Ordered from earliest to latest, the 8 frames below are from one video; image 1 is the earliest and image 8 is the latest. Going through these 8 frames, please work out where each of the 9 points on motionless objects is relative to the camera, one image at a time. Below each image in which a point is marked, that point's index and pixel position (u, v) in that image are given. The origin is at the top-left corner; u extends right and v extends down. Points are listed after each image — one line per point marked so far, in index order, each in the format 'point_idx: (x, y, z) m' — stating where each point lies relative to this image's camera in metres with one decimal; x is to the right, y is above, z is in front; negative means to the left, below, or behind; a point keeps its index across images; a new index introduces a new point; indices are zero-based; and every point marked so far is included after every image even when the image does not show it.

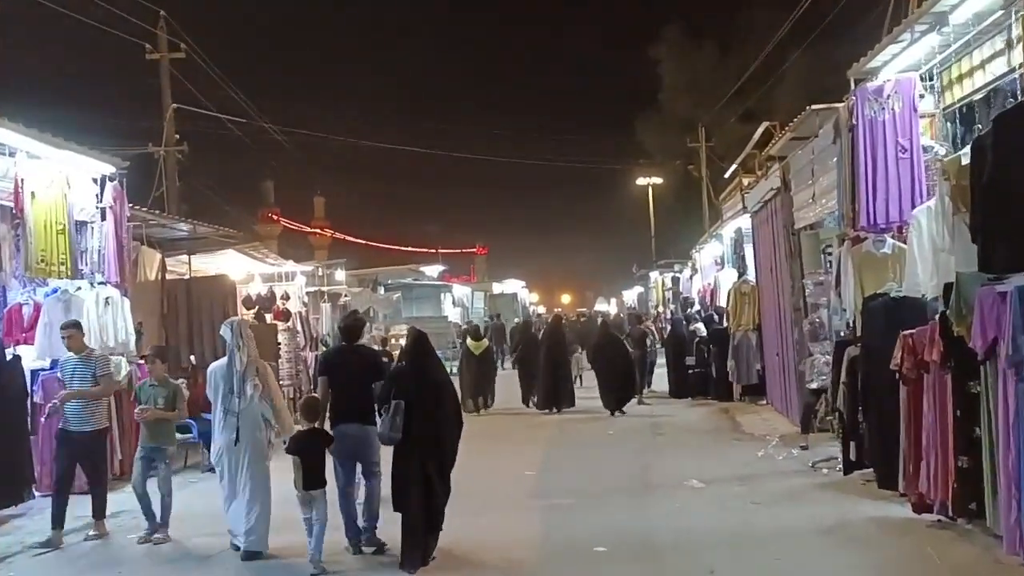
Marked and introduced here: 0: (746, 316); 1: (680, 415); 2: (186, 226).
0: (+3.8, -0.5, +15.7) m
1: (+2.6, -2.0, +15.3) m
2: (-4.7, +0.9, +14.0) m
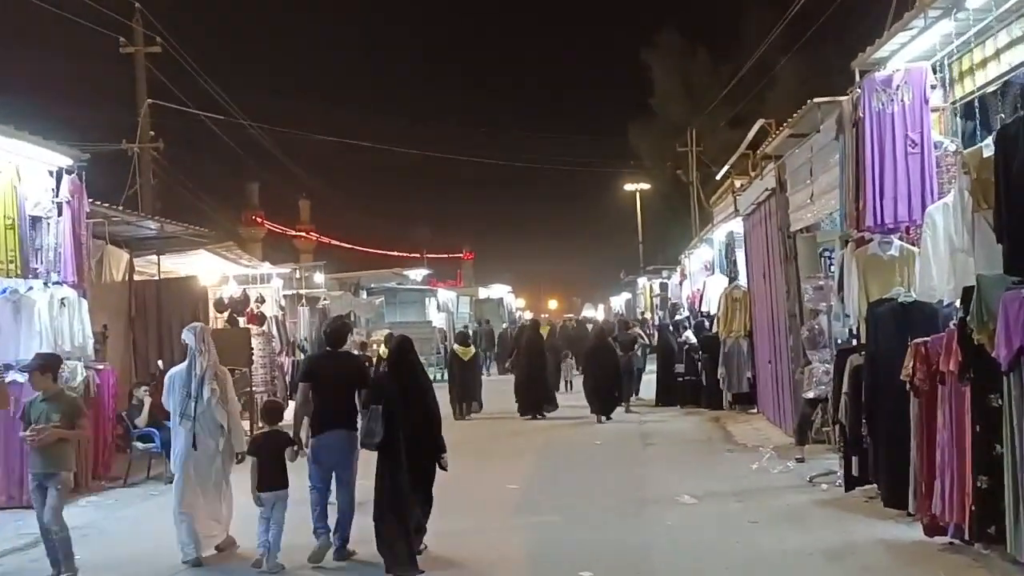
0: (+3.5, -0.5, +15.1) m
1: (+2.4, -2.1, +14.7) m
2: (-4.9, +0.9, +13.4) m
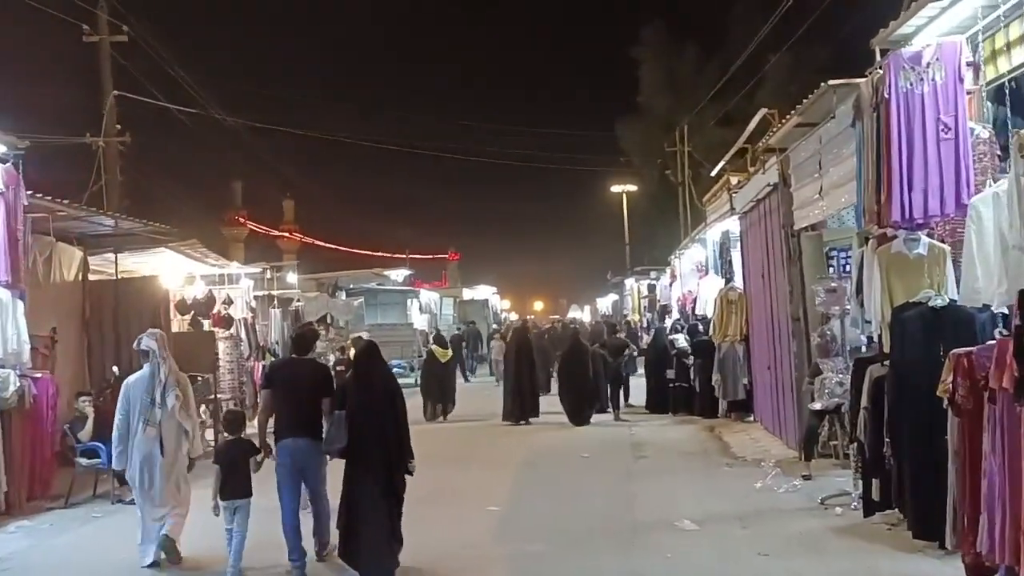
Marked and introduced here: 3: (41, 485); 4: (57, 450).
0: (+3.2, -0.6, +14.3) m
1: (+2.1, -2.1, +13.9) m
2: (-5.2, +0.9, +12.4) m
3: (-4.8, -2.0, +9.8) m
4: (-4.9, -1.7, +10.5) m
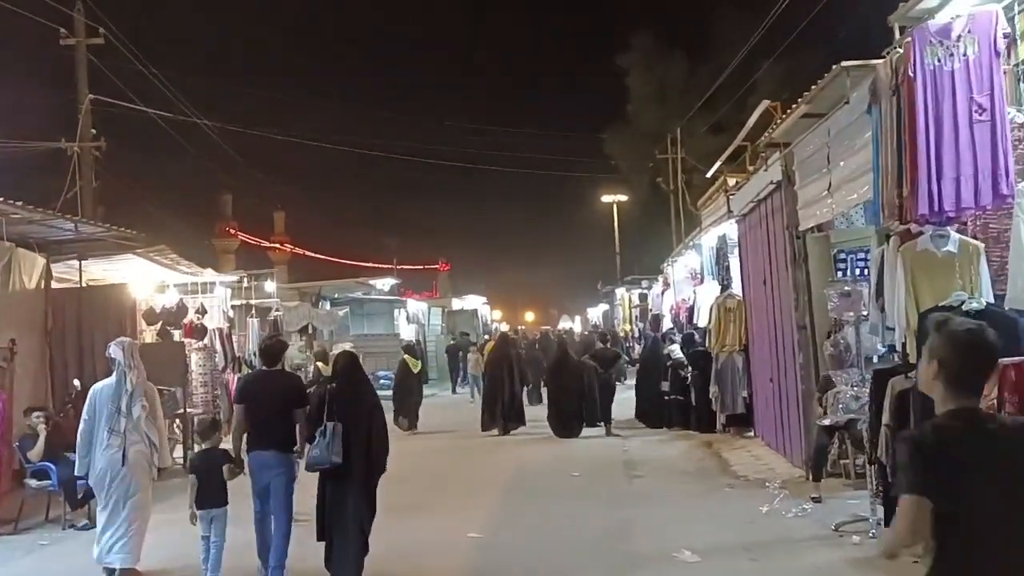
0: (+3.1, -0.7, +13.6) m
1: (+2.0, -2.2, +13.2) m
2: (-5.3, +0.8, +11.7) m
3: (-4.9, -2.1, +9.0) m
4: (-5.1, -1.8, +9.7) m
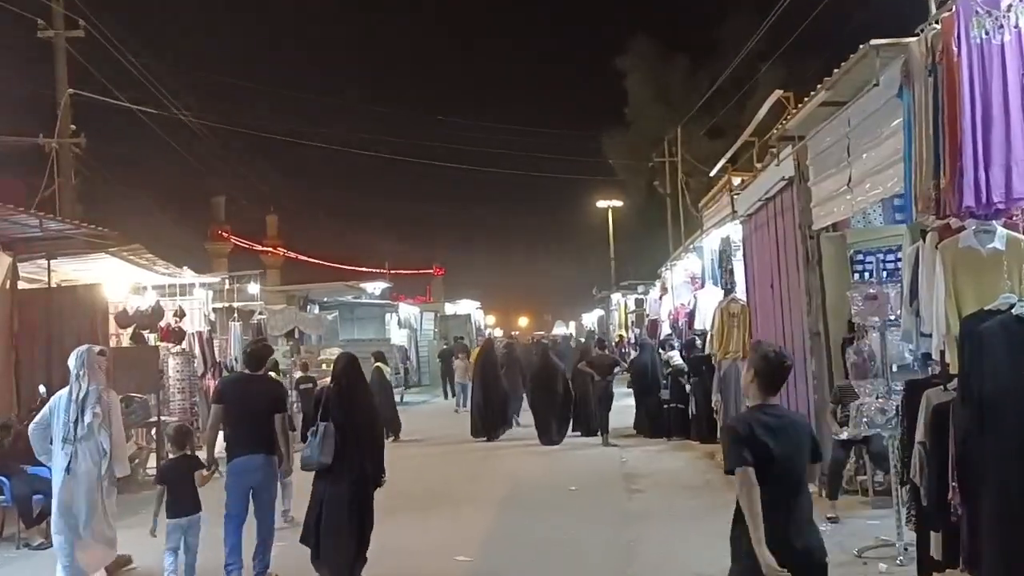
0: (+3.0, -0.7, +13.0) m
1: (+1.9, -2.2, +12.5) m
2: (-5.4, +0.8, +11.0) m
3: (-5.0, -2.0, +8.3) m
4: (-5.1, -1.8, +9.0) m
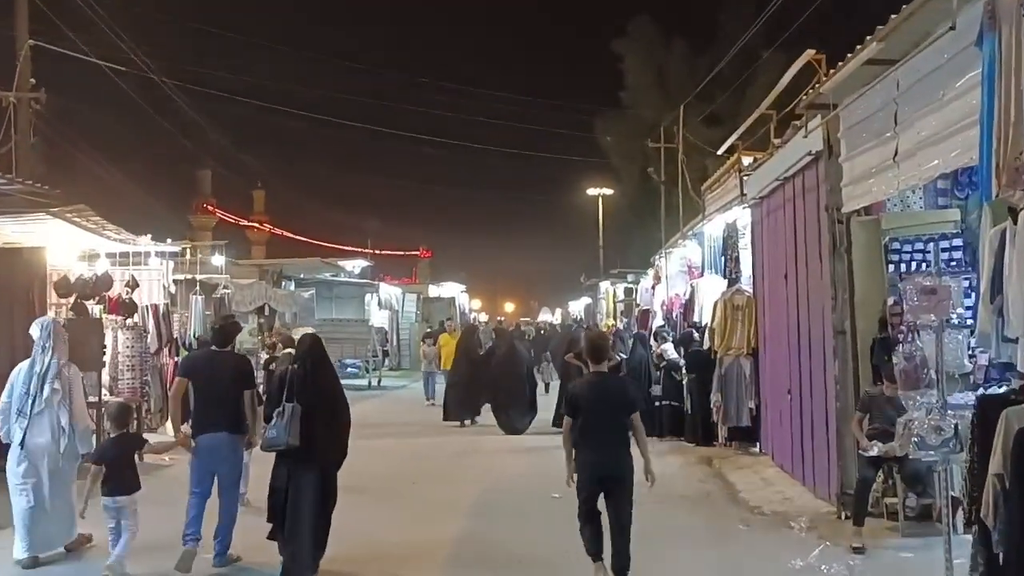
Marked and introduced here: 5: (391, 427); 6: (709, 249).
0: (+2.8, -0.6, +11.8) m
1: (+1.6, -2.1, +11.4) m
2: (-5.5, +1.2, +9.7) m
3: (-5.2, -1.7, +7.1) m
4: (-5.3, -1.5, +7.8) m
5: (-2.2, -2.5, +17.4) m
6: (+3.0, +0.6, +14.7) m
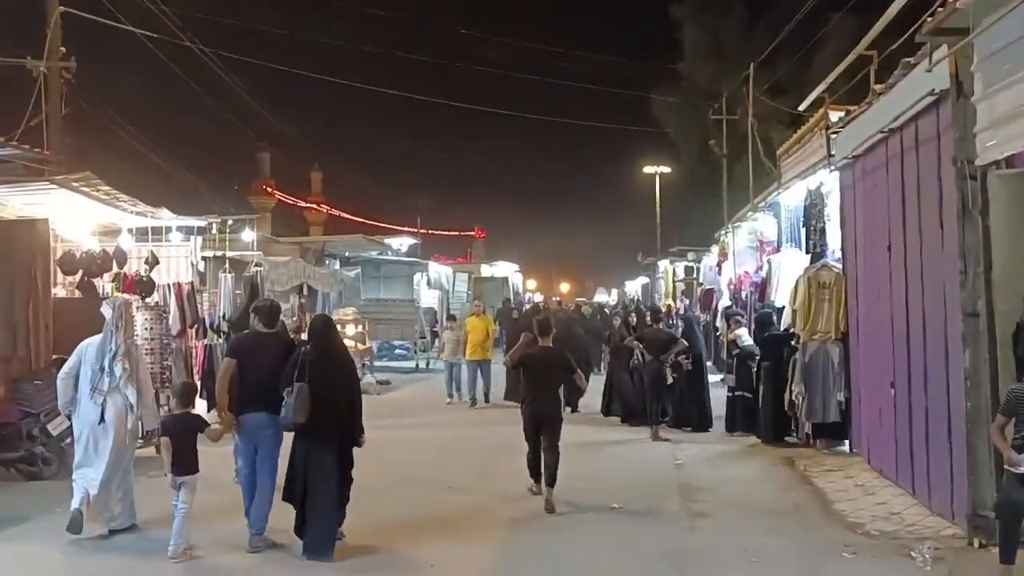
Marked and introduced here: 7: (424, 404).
0: (+3.3, -0.3, +10.3) m
1: (+2.1, -1.8, +9.9) m
2: (-5.1, +1.4, +8.6) m
3: (-4.9, -1.5, +6.0) m
4: (-5.0, -1.3, +6.7) m
5: (-1.3, -2.1, +16.1) m
6: (+3.7, +0.9, +13.1) m
7: (-1.6, -2.1, +17.7) m
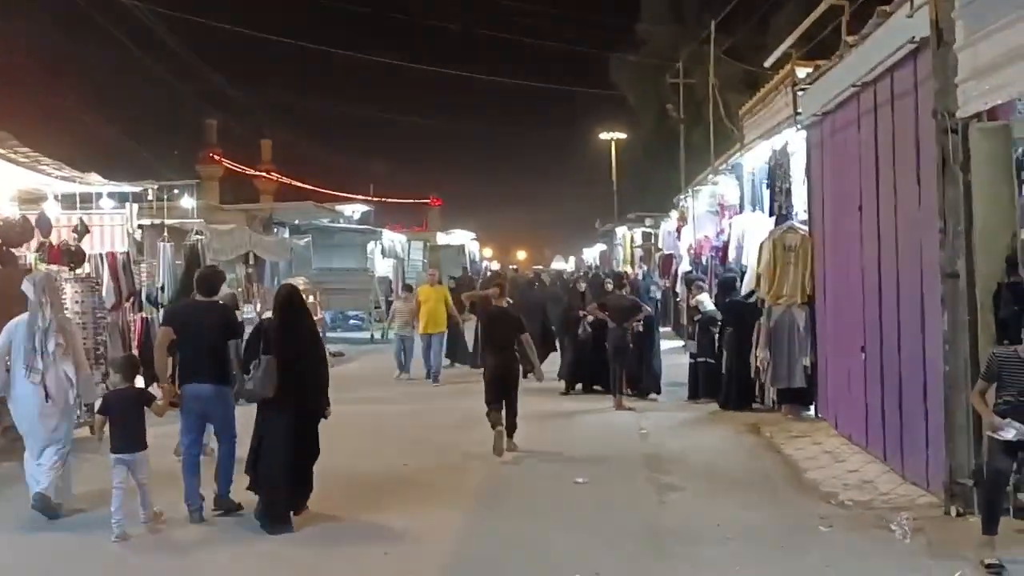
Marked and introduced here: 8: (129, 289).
0: (+2.9, +0.1, +10.0) m
1: (+1.7, -1.5, +9.6) m
2: (-5.5, +1.6, +7.9) m
3: (-5.1, -1.4, +5.4) m
4: (-5.3, -1.1, +6.1) m
5: (-2.0, -1.6, +15.7) m
6: (+3.1, +1.4, +12.8) m
7: (-2.4, -1.6, +17.2) m
8: (-4.9, 0.0, +12.3) m
